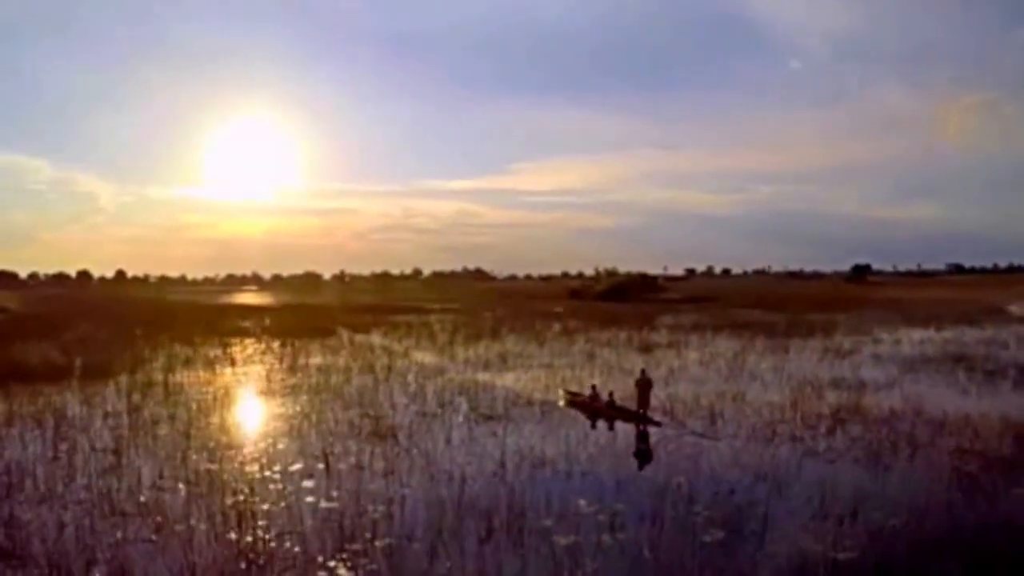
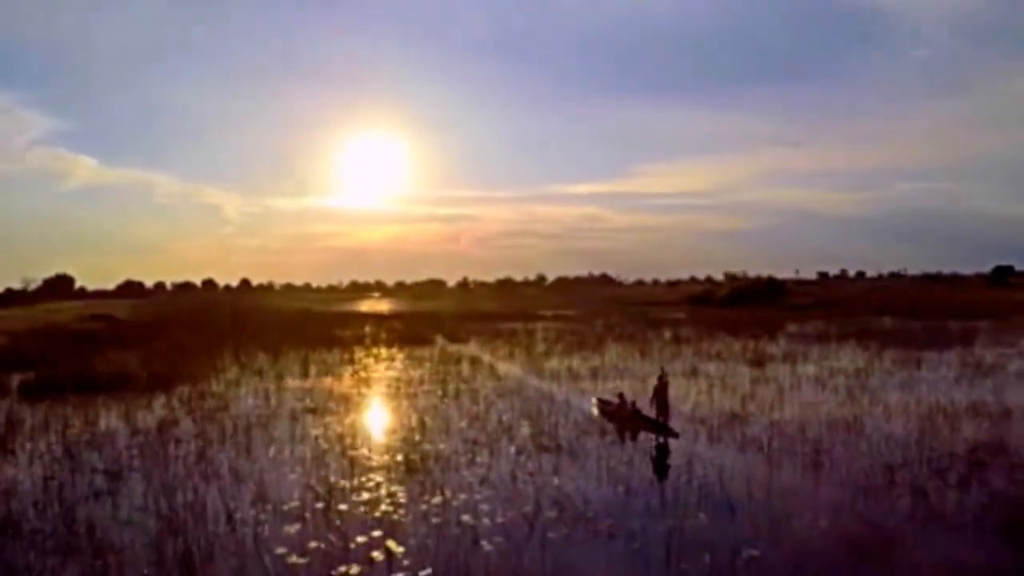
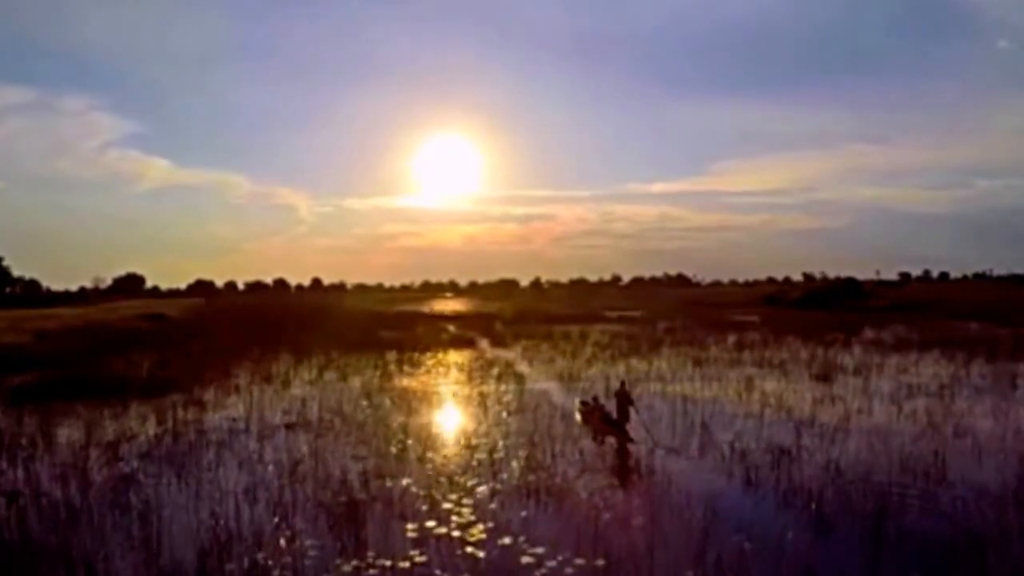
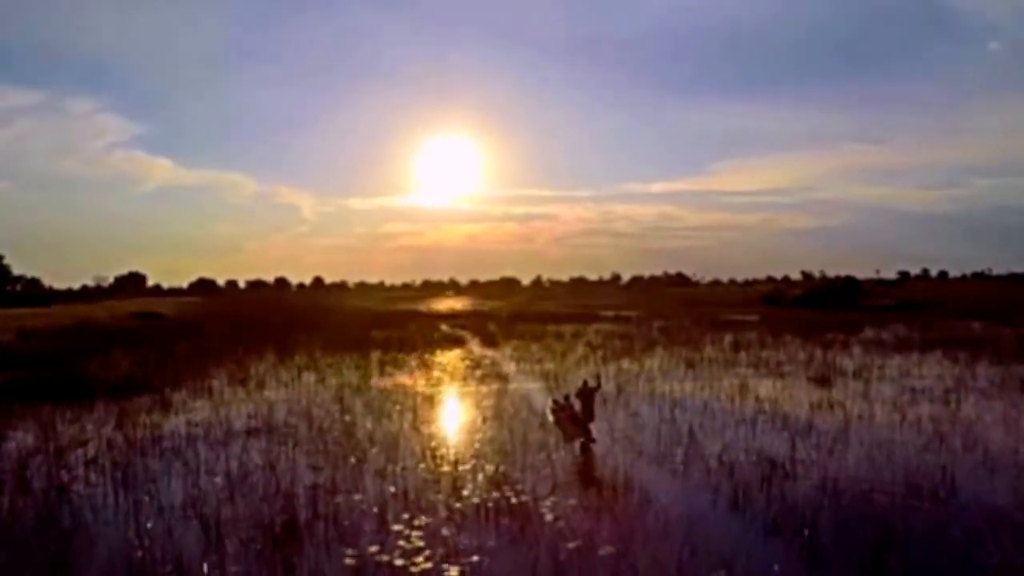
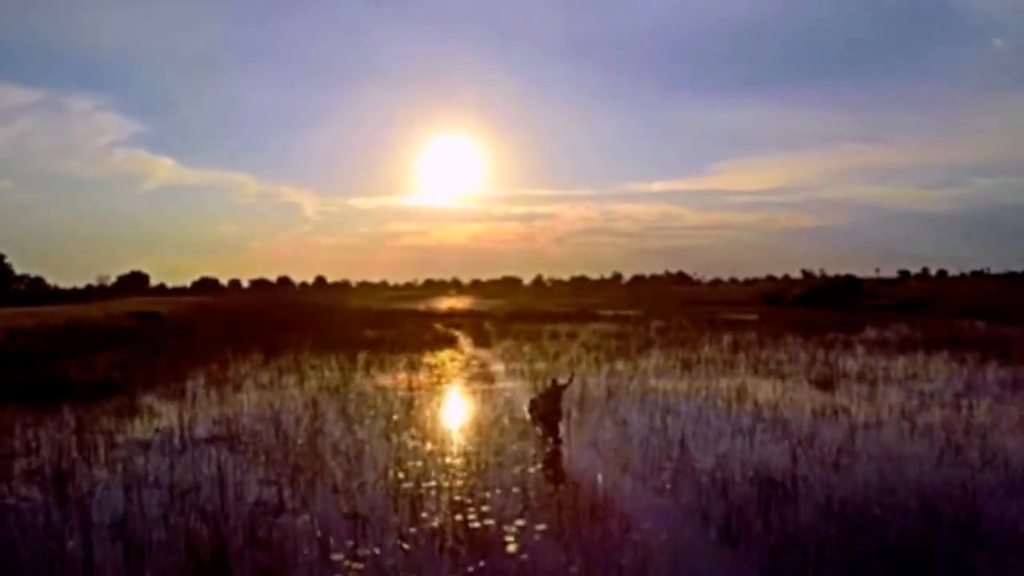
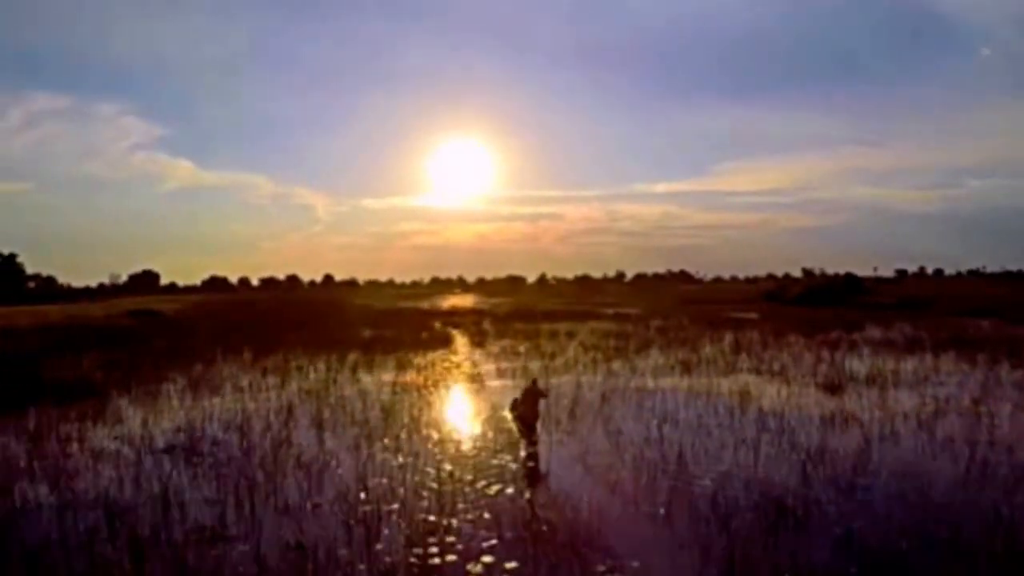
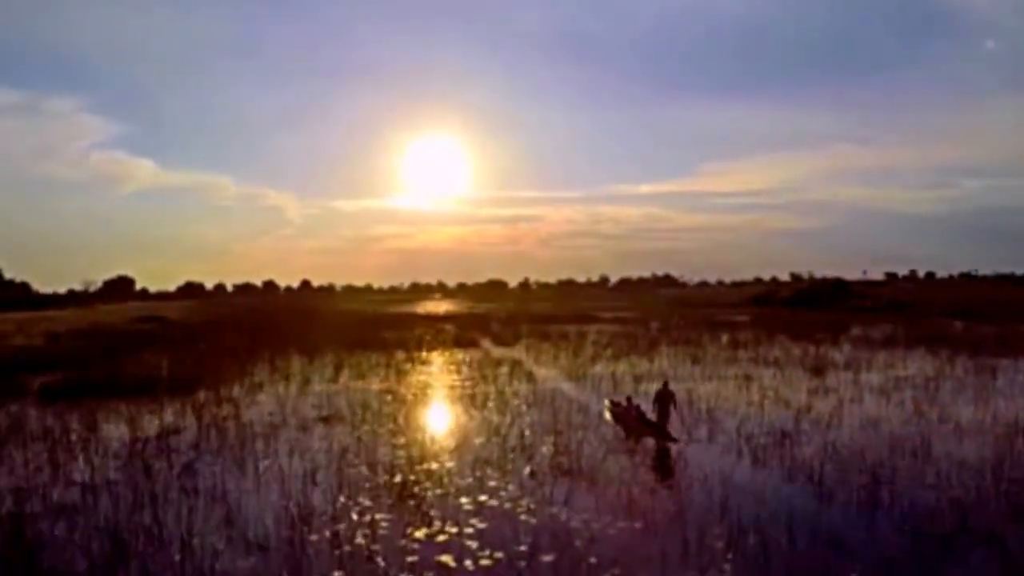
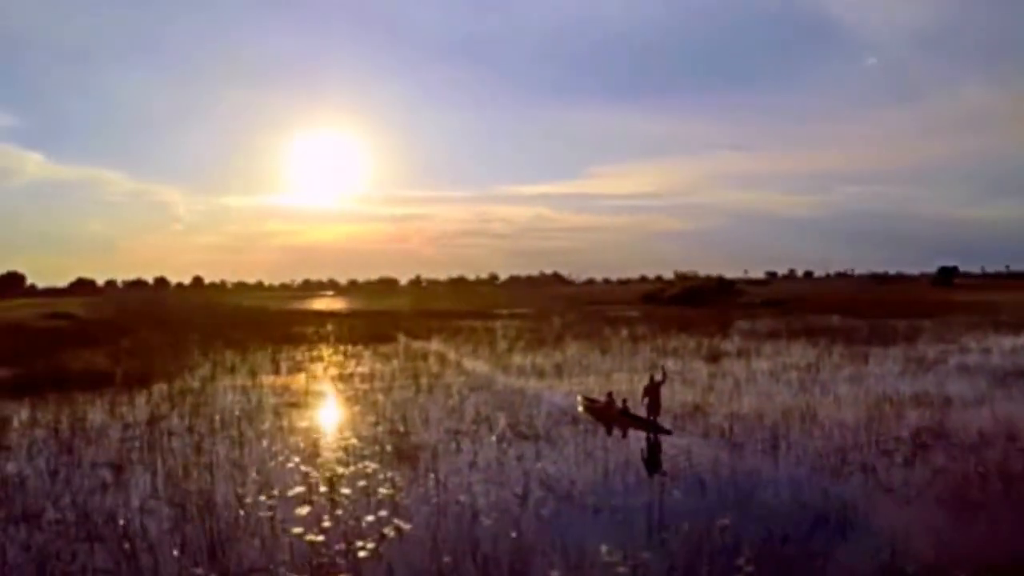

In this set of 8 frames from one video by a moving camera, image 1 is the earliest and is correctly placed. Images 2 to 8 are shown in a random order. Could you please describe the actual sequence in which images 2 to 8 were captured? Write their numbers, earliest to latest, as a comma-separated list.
8, 2, 7, 3, 4, 5, 6
